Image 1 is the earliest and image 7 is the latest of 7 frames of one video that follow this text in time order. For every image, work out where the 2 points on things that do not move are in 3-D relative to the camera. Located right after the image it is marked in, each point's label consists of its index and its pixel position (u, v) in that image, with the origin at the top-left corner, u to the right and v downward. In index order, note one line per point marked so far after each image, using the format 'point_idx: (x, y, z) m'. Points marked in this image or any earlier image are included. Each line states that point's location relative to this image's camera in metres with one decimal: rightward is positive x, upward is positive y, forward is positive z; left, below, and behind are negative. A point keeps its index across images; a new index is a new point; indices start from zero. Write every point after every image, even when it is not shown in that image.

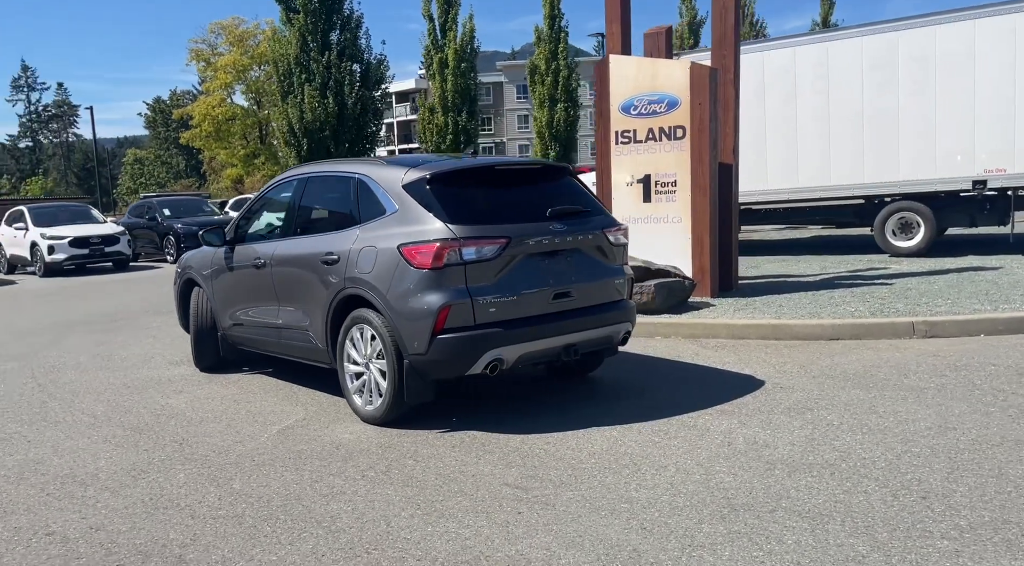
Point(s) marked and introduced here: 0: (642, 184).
0: (+1.7, +1.3, +10.7) m
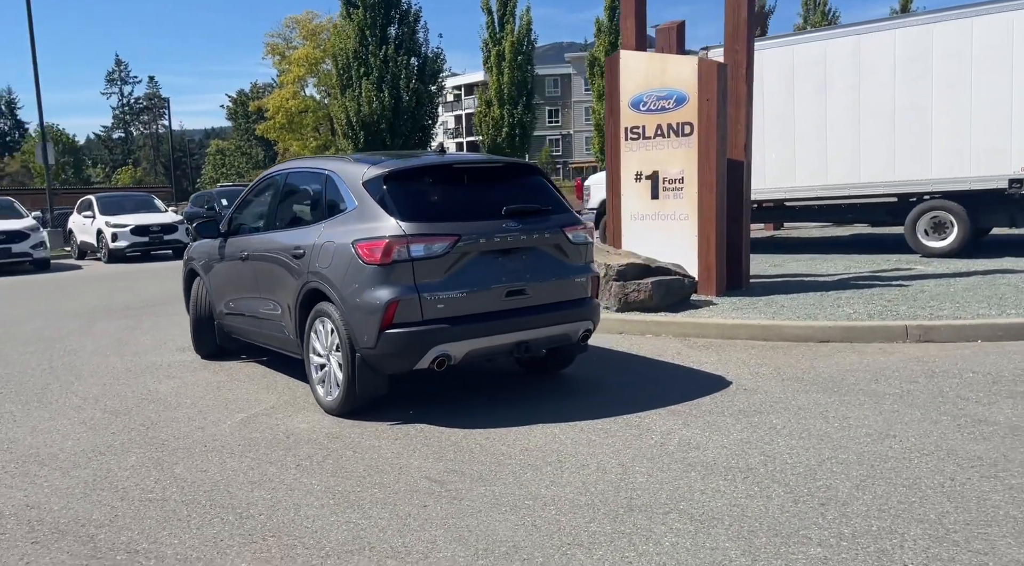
0: (+1.8, +1.3, +10.6) m
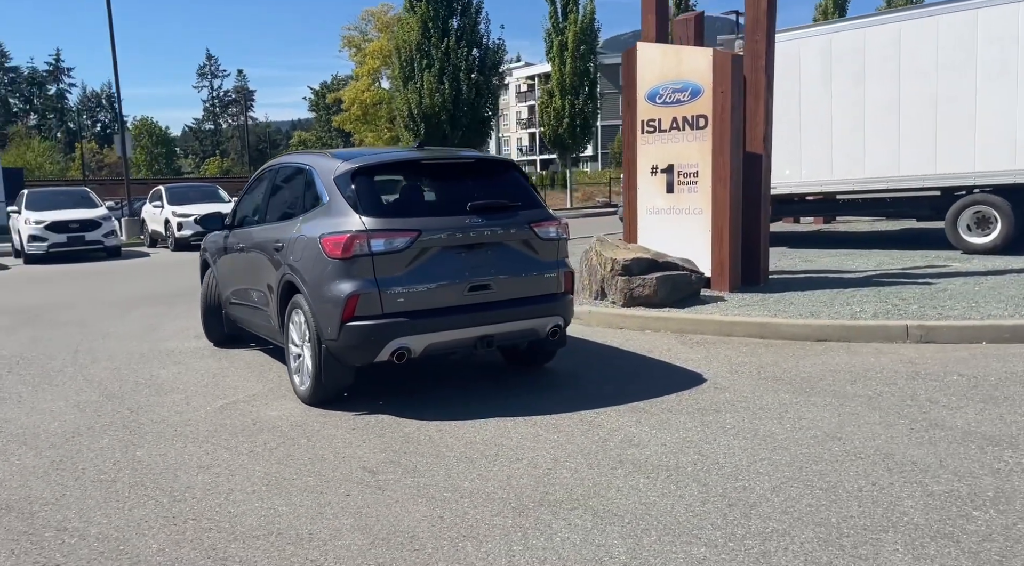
0: (+1.9, +1.4, +10.5) m
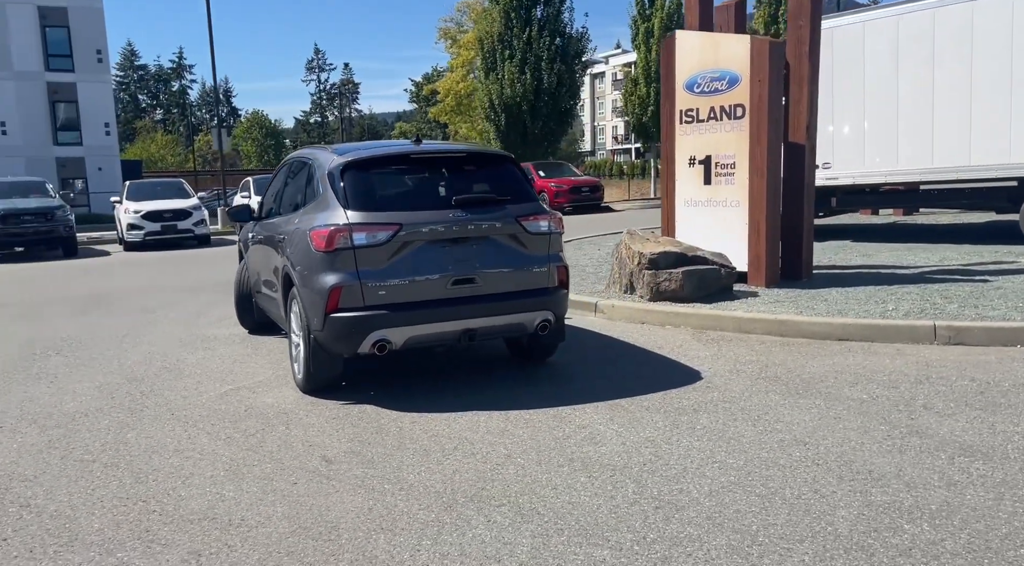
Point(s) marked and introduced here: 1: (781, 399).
0: (+2.4, +1.5, +10.3) m
1: (+1.7, -0.8, +5.4) m
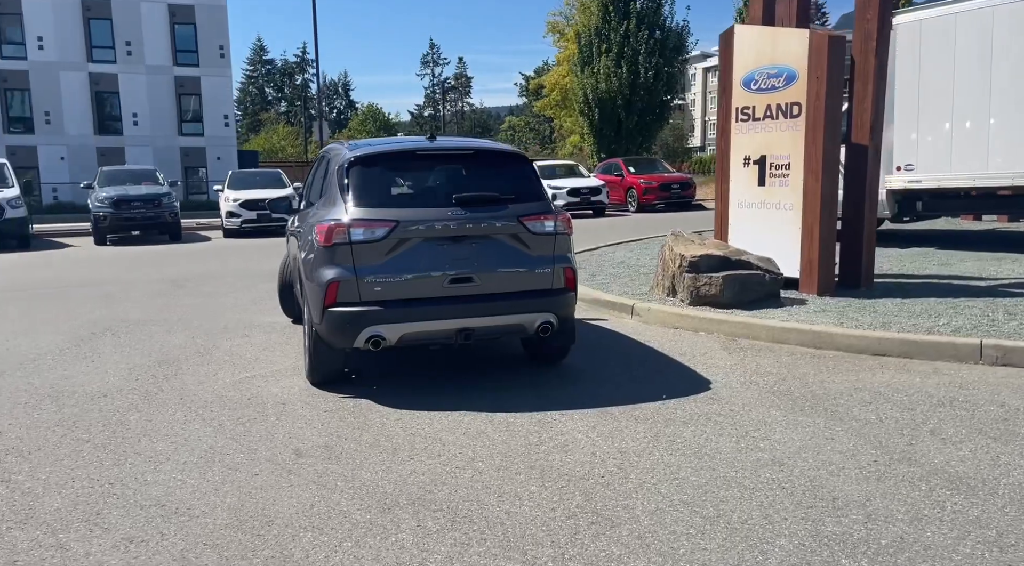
0: (+2.9, +1.4, +9.9) m
1: (+1.7, -0.8, +5.2) m
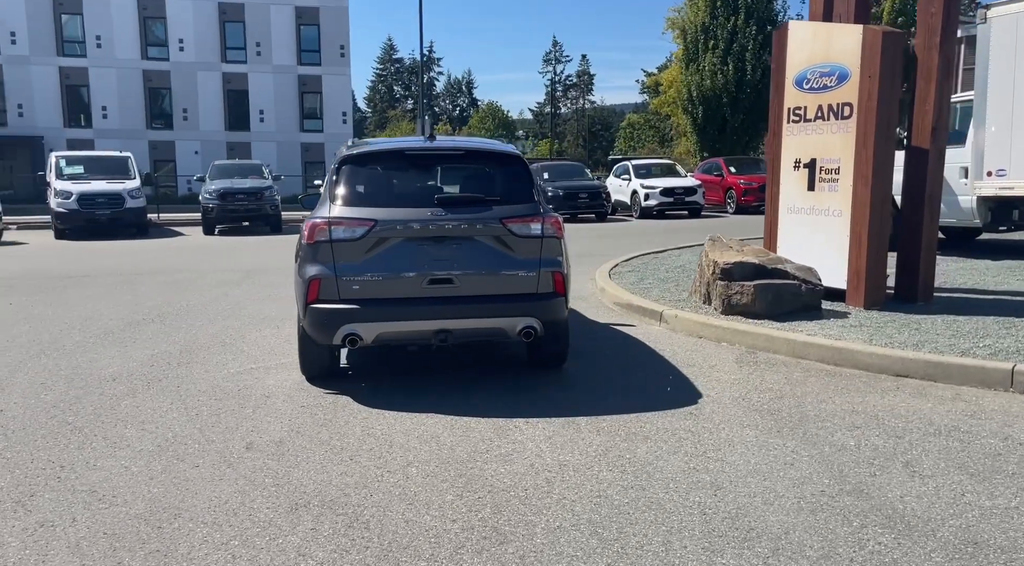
0: (+3.3, +1.3, +9.4) m
1: (+1.4, -0.9, +4.9) m
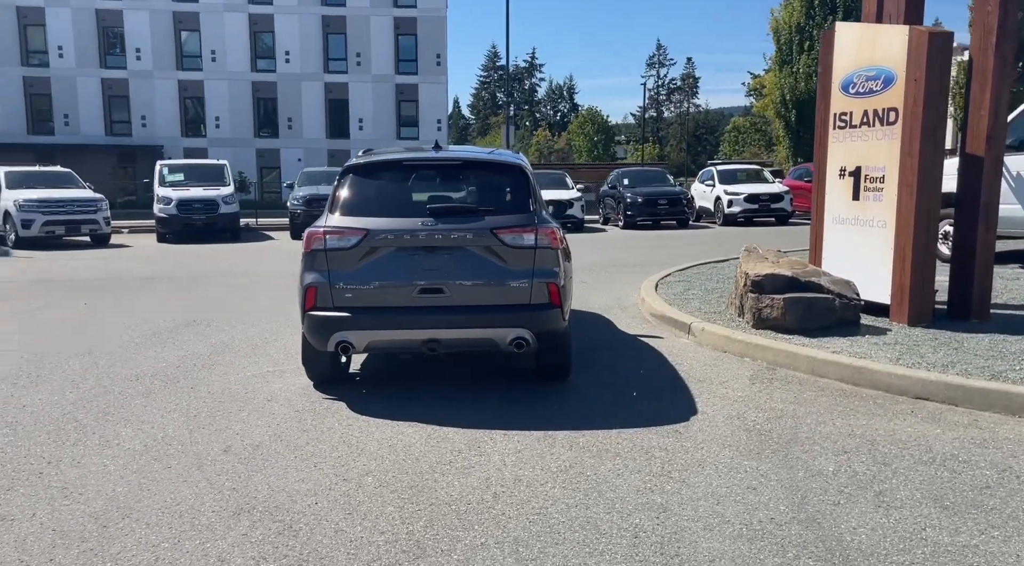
0: (+3.7, +1.1, +9.0) m
1: (+1.2, -1.0, +4.7) m
